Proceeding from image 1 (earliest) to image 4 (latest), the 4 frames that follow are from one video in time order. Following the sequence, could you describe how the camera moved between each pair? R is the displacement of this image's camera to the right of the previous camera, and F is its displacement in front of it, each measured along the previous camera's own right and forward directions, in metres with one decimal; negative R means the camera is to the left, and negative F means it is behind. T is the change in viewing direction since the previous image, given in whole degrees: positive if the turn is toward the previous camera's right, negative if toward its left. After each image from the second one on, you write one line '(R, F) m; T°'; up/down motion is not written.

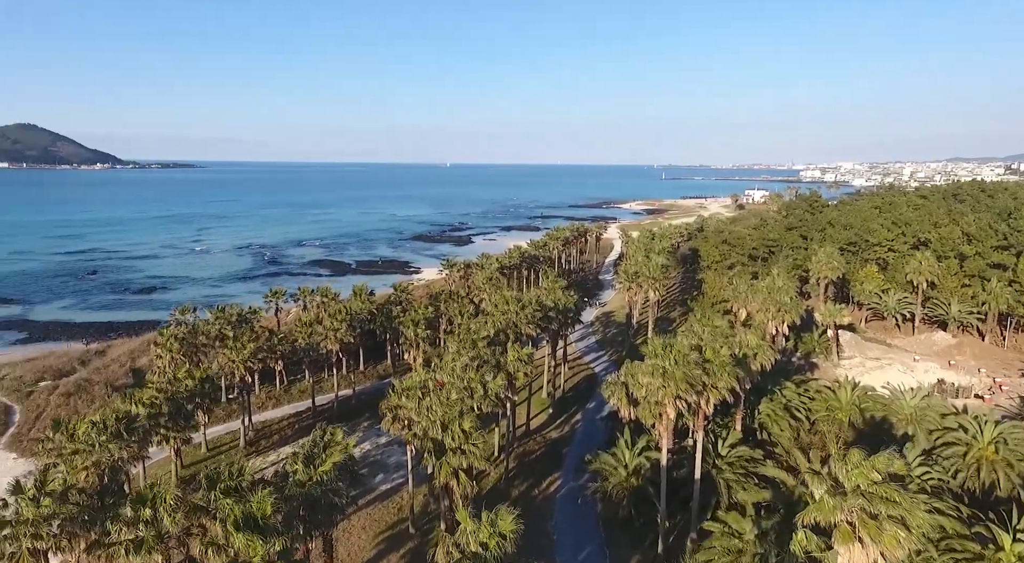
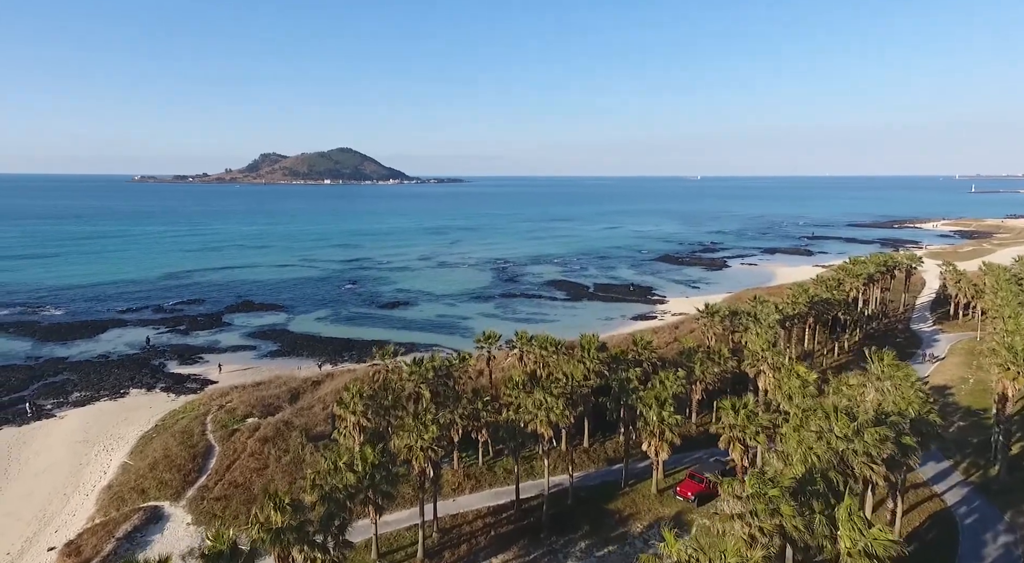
(-2.1, +13.1) m; -19°
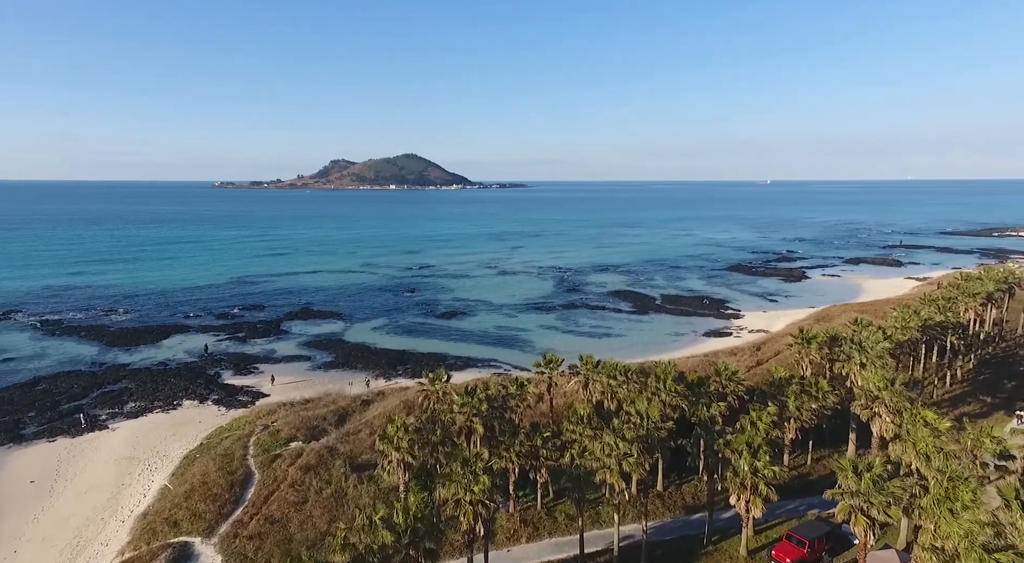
(-0.2, +4.4) m; -5°
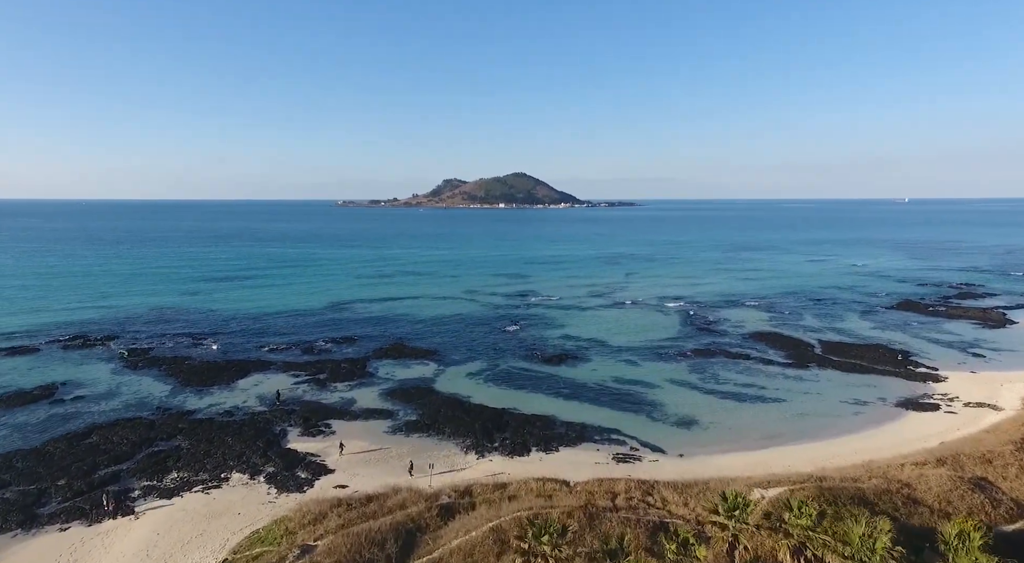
(-1.9, +15.4) m; -8°
